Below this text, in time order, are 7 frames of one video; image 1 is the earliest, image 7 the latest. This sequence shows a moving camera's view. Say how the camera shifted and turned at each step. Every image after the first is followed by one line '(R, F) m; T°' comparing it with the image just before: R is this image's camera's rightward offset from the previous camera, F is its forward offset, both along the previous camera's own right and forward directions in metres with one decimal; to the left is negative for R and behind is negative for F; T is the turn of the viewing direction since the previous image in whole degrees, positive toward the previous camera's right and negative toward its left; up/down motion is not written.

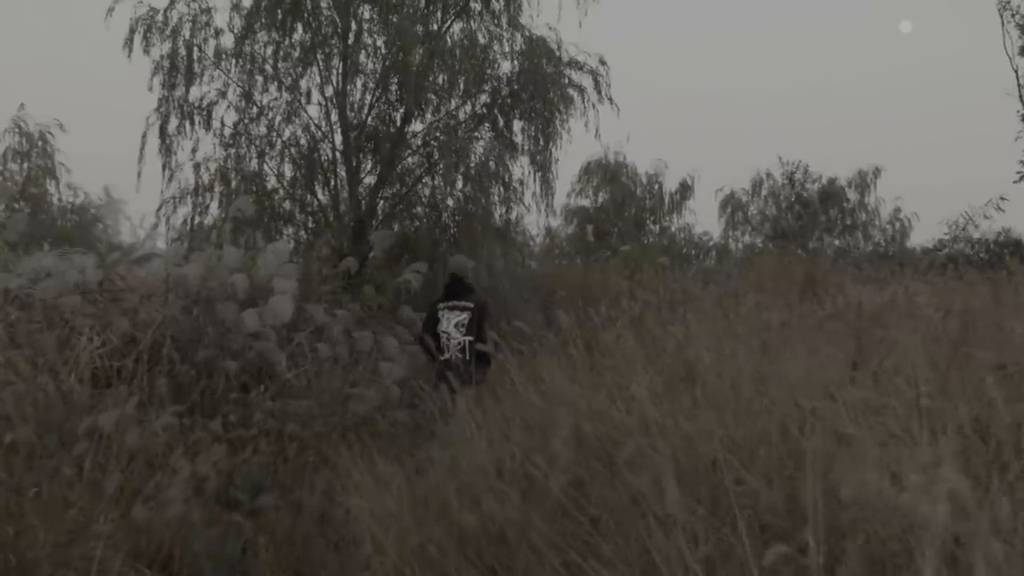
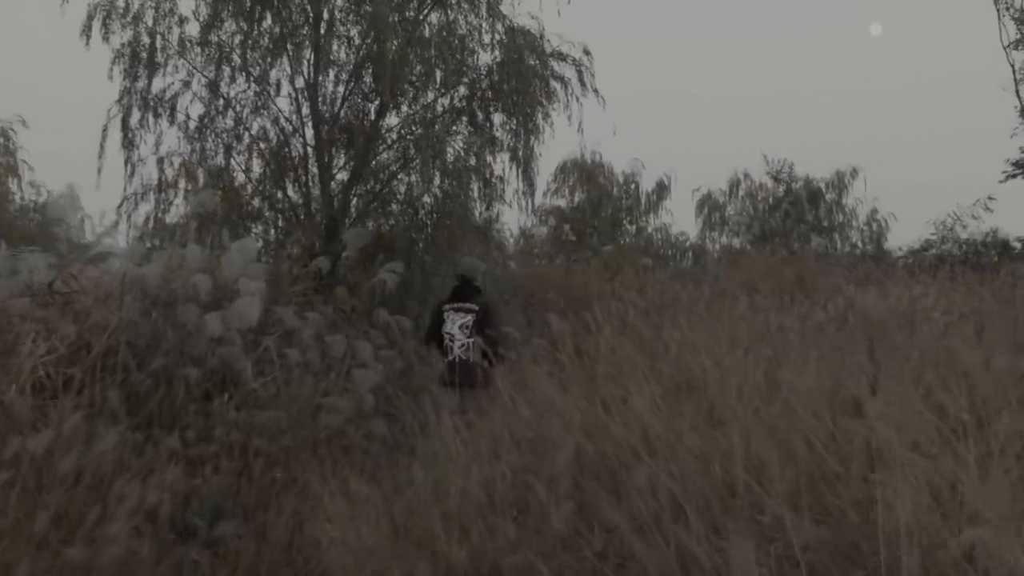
(0.0, +0.4) m; +1°
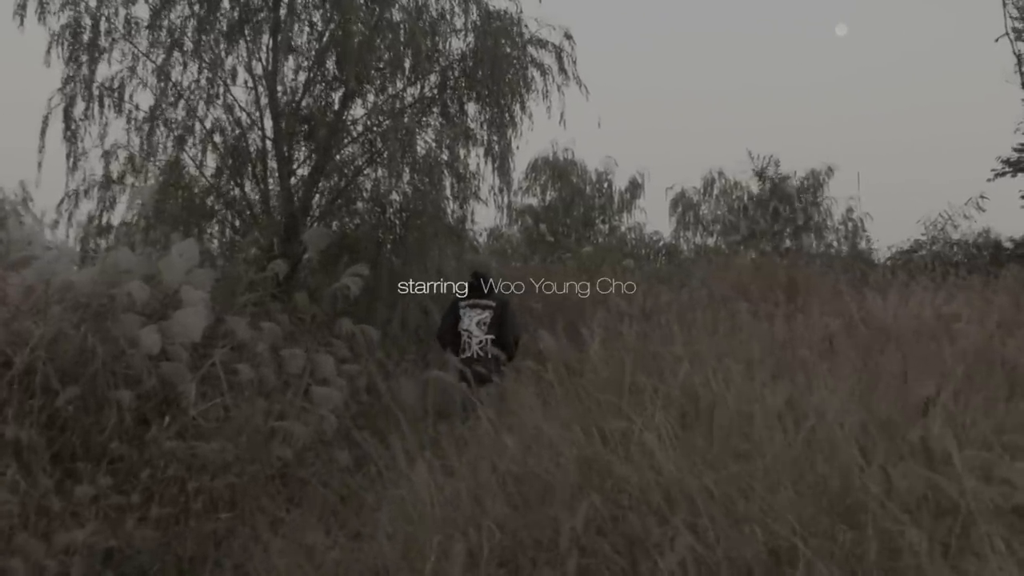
(0.0, +0.6) m; +1°
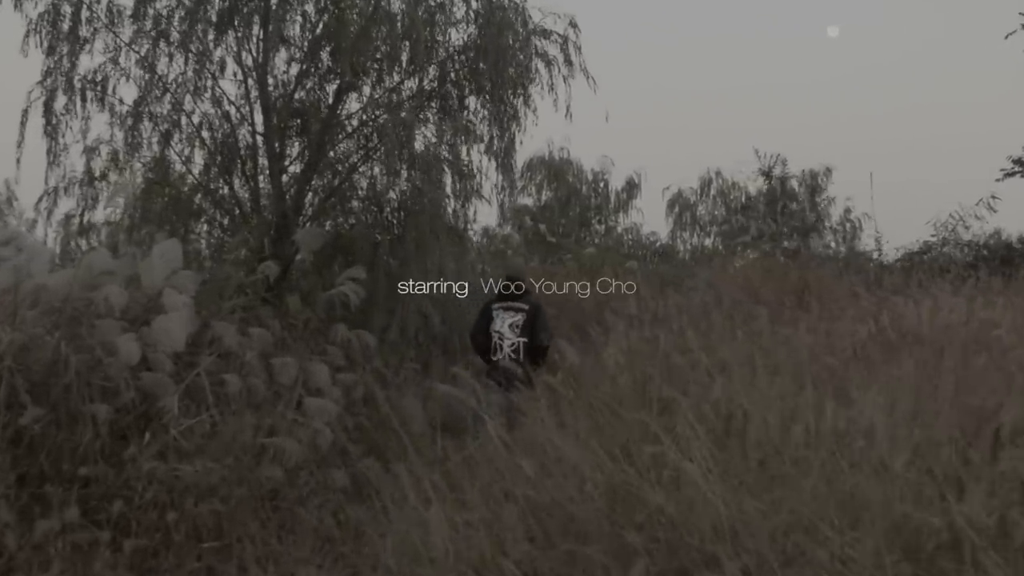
(-0.1, +0.3) m; 0°
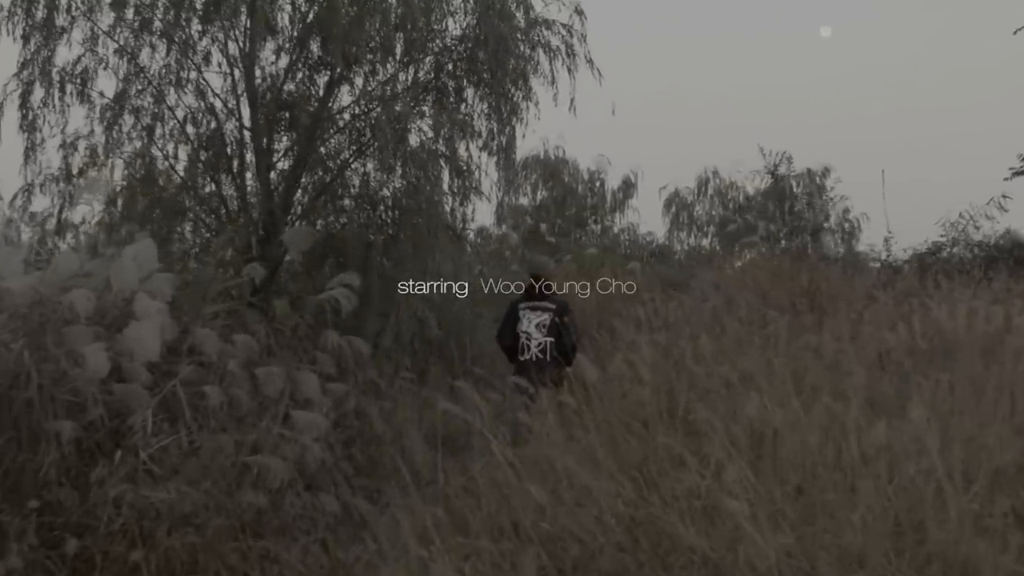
(0.0, +0.3) m; 0°
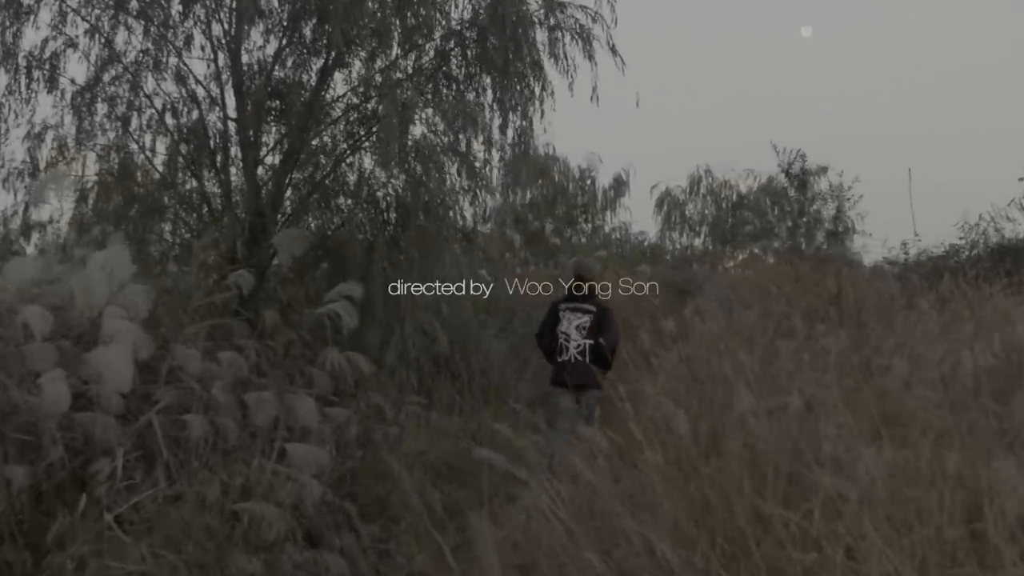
(-0.2, +0.6) m; +1°
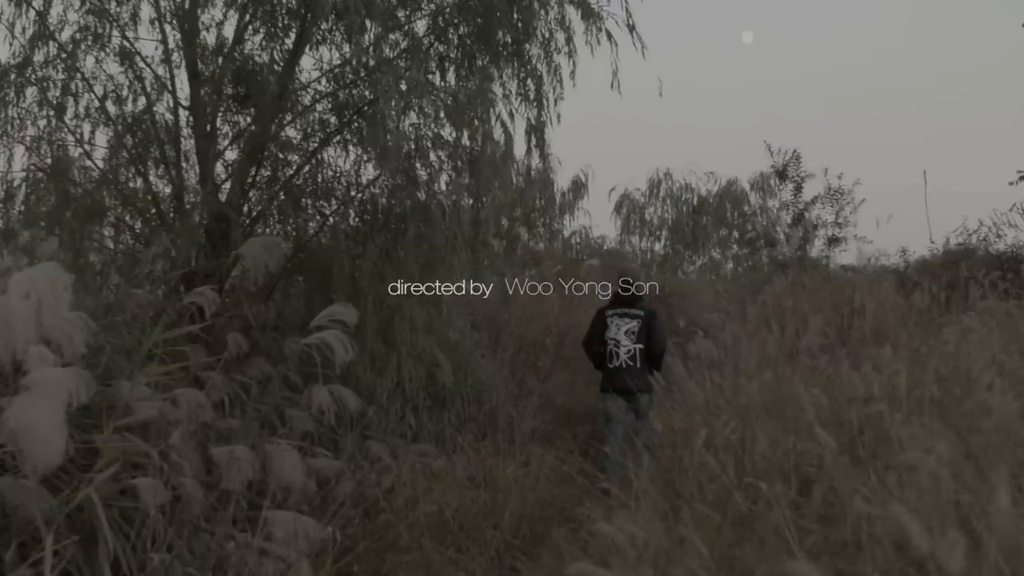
(-0.2, +0.8) m; +3°
